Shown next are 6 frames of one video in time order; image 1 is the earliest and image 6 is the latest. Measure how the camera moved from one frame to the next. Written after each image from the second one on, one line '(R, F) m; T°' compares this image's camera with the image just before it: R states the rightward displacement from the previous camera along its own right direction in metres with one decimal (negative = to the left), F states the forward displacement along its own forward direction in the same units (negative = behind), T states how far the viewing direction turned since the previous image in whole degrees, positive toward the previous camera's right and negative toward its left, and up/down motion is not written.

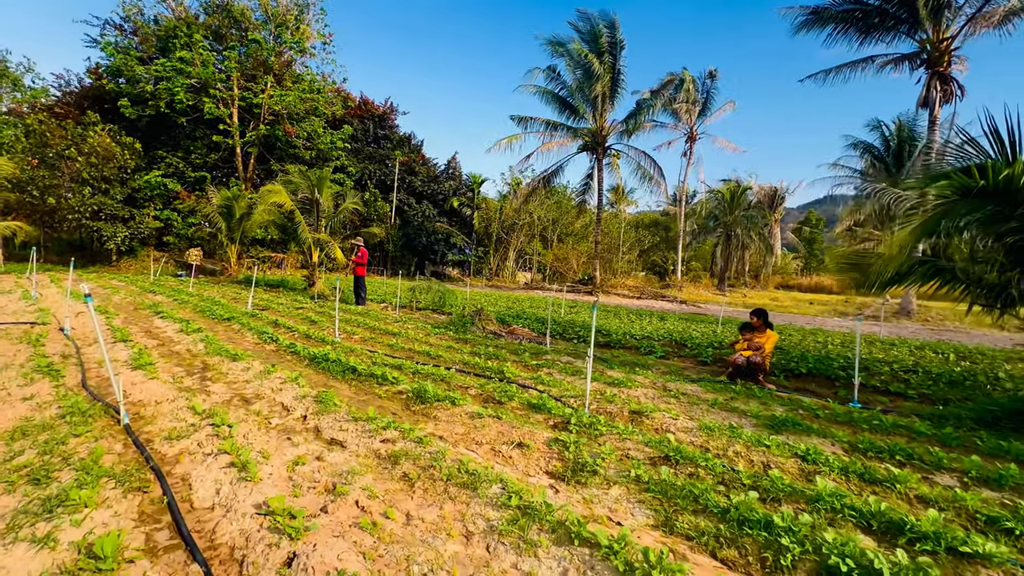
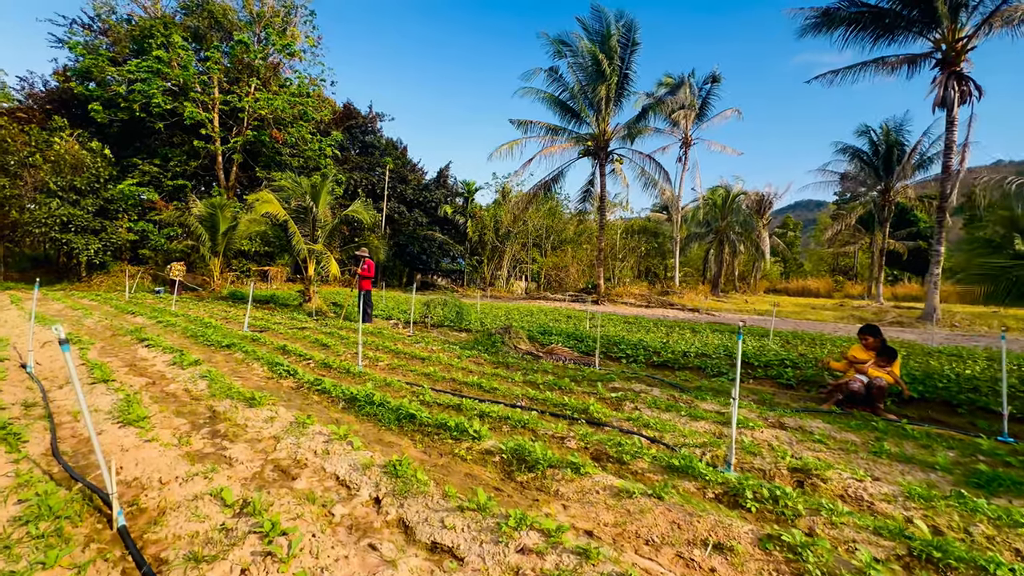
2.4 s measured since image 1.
(-1.0, +1.0) m; +2°
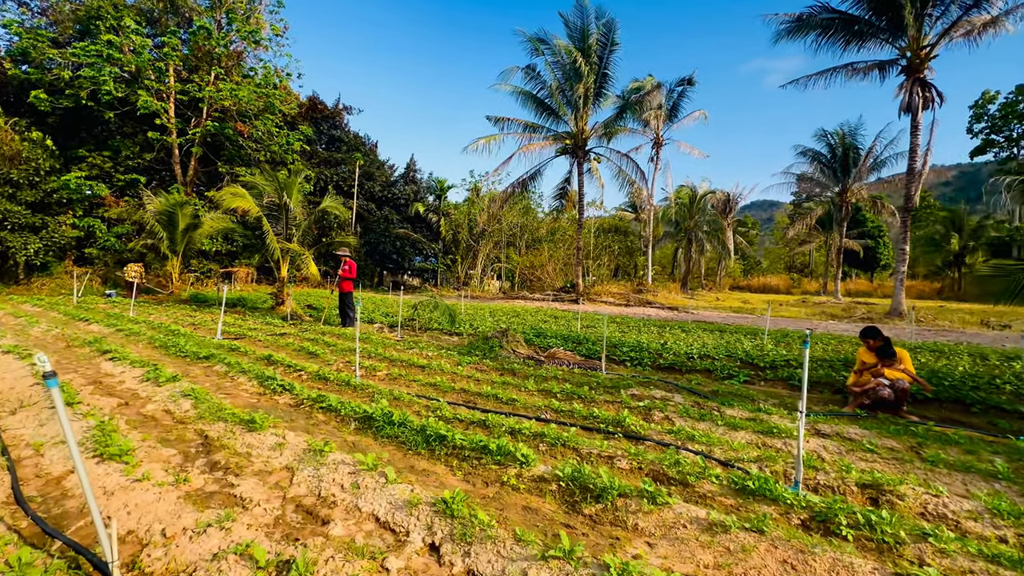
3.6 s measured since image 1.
(-0.6, +0.4) m; +4°
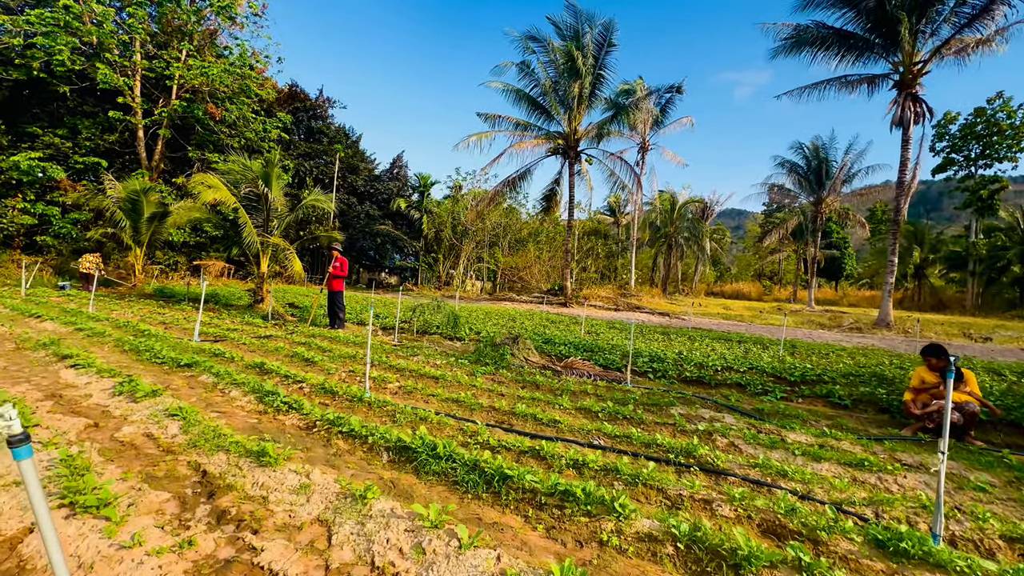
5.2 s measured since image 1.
(-0.7, +0.6) m; +3°
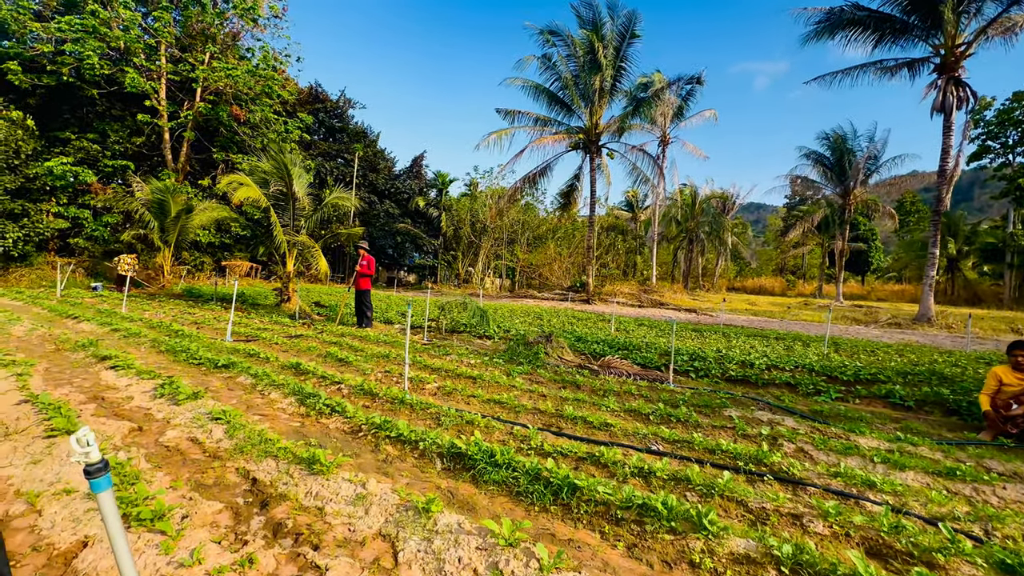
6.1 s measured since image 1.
(-0.3, +0.2) m; -2°
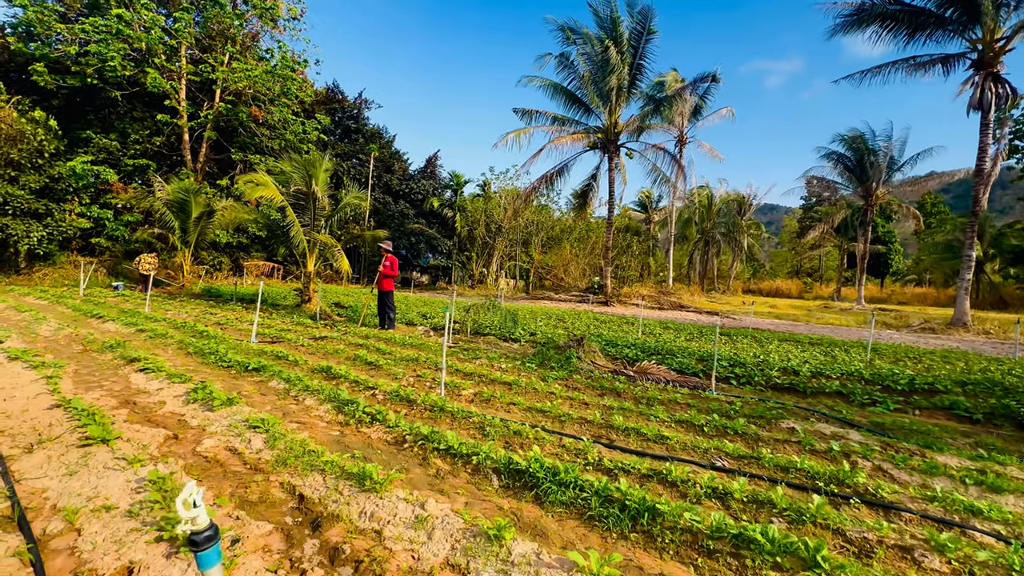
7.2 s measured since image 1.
(-0.4, +0.2) m; -1°
